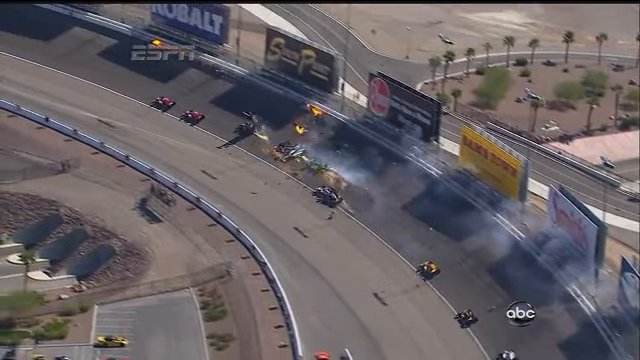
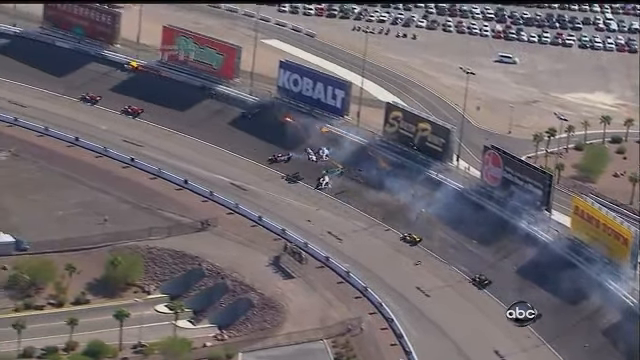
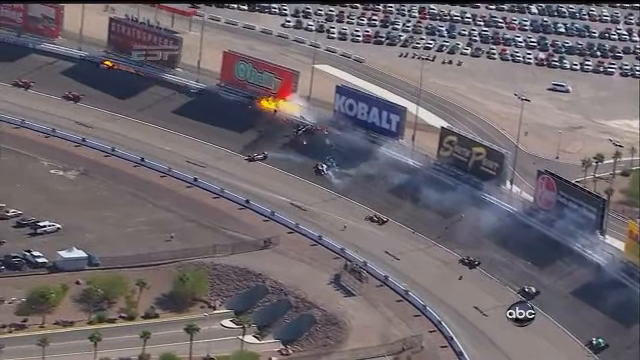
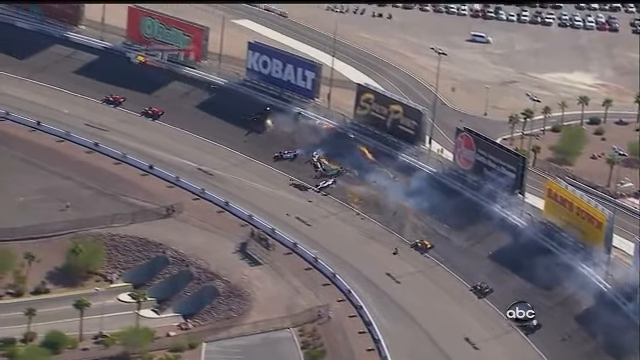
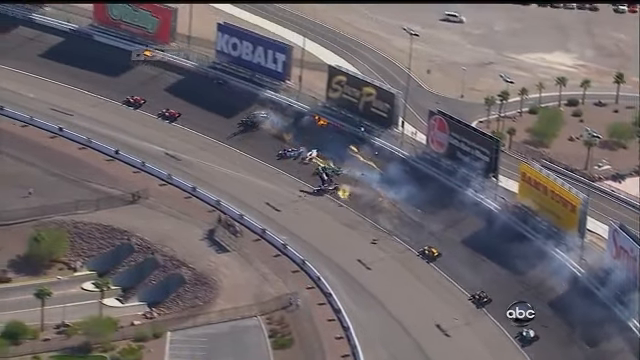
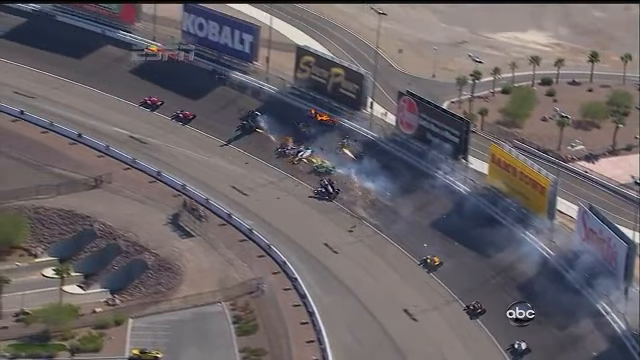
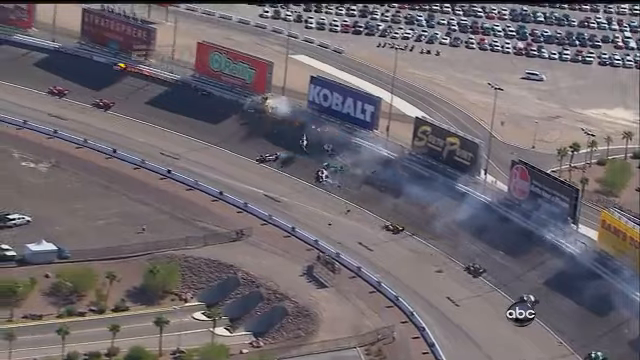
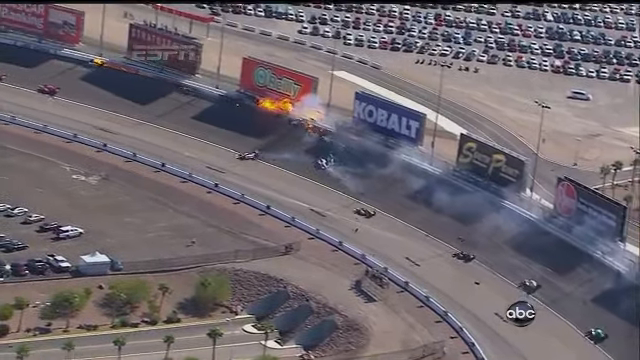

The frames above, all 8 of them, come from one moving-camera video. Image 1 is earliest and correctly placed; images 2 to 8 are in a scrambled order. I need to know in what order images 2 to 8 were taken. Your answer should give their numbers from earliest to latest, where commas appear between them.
6, 5, 4, 2, 7, 3, 8
